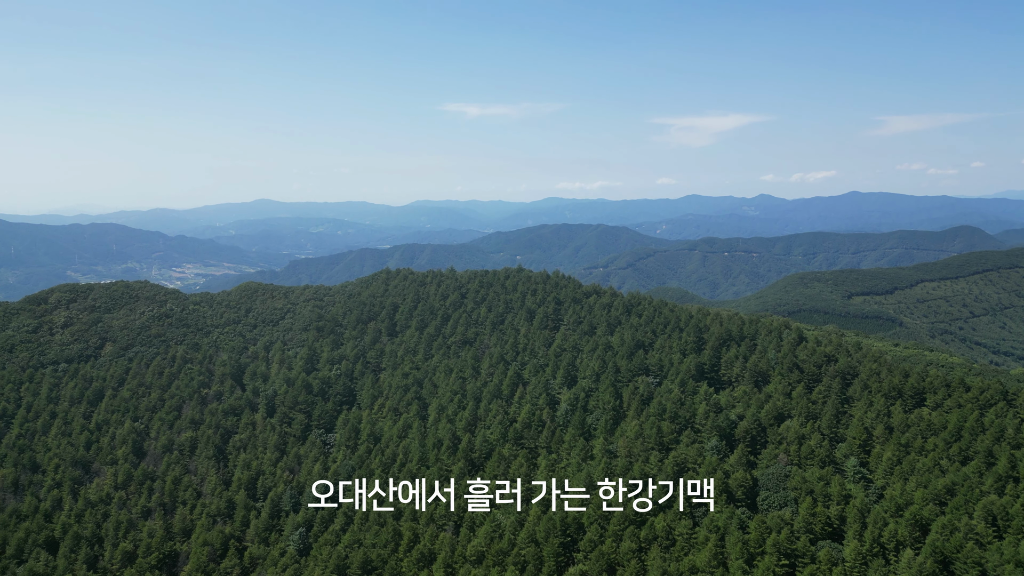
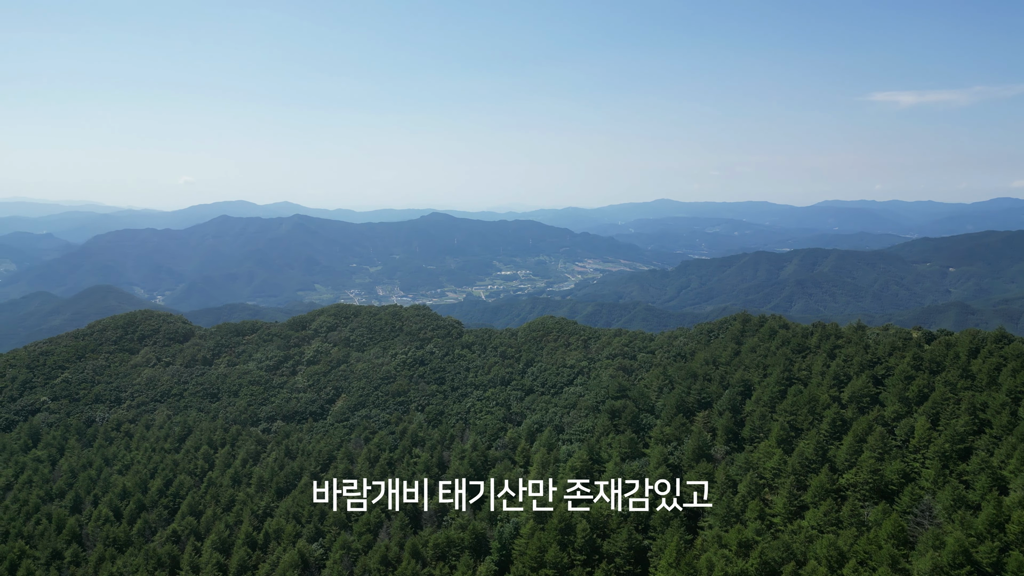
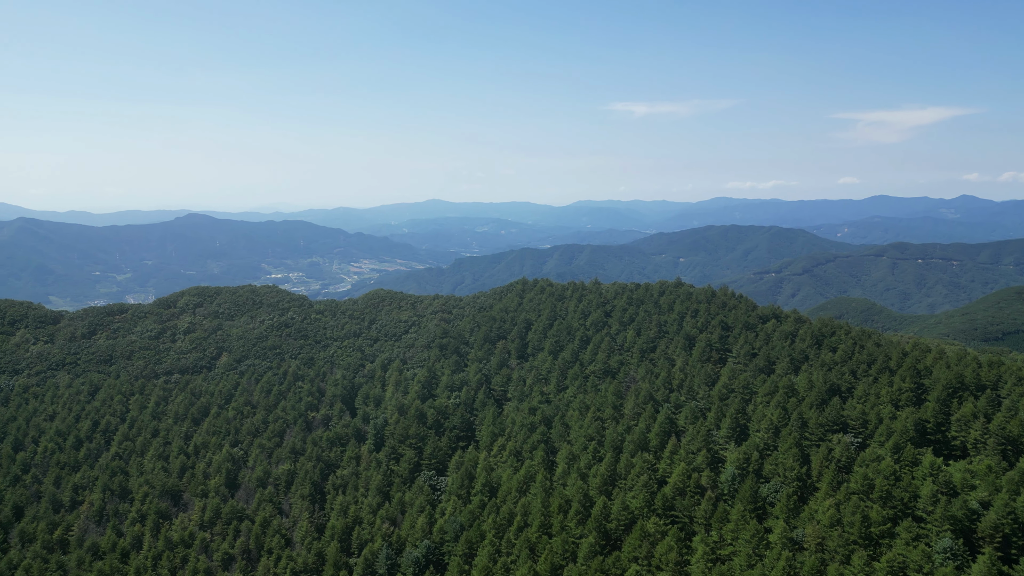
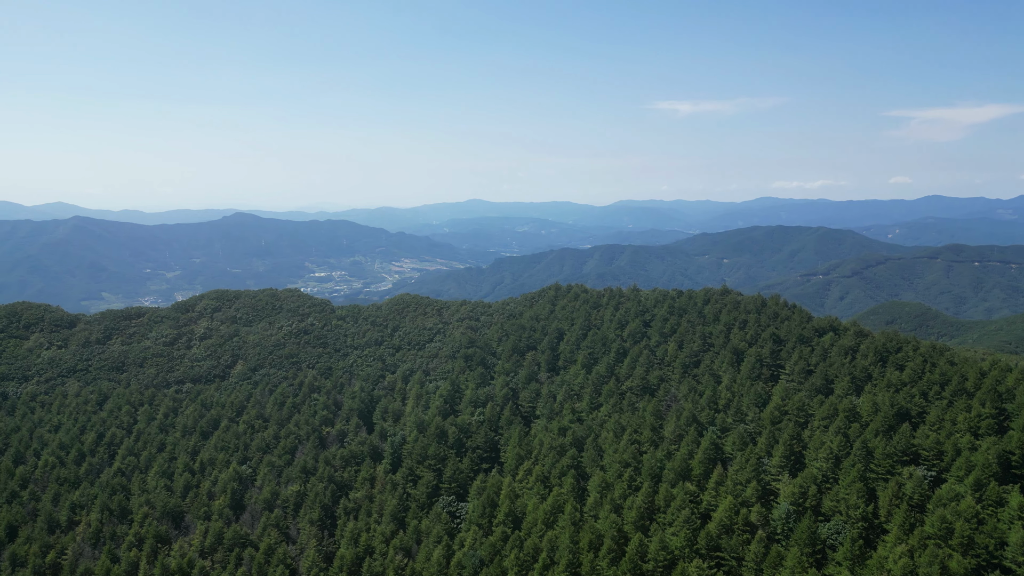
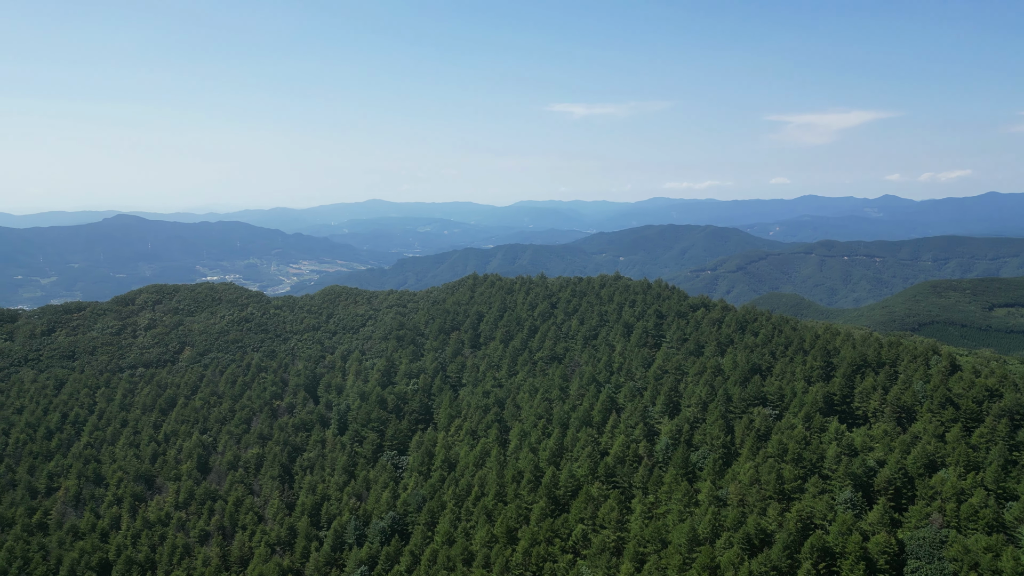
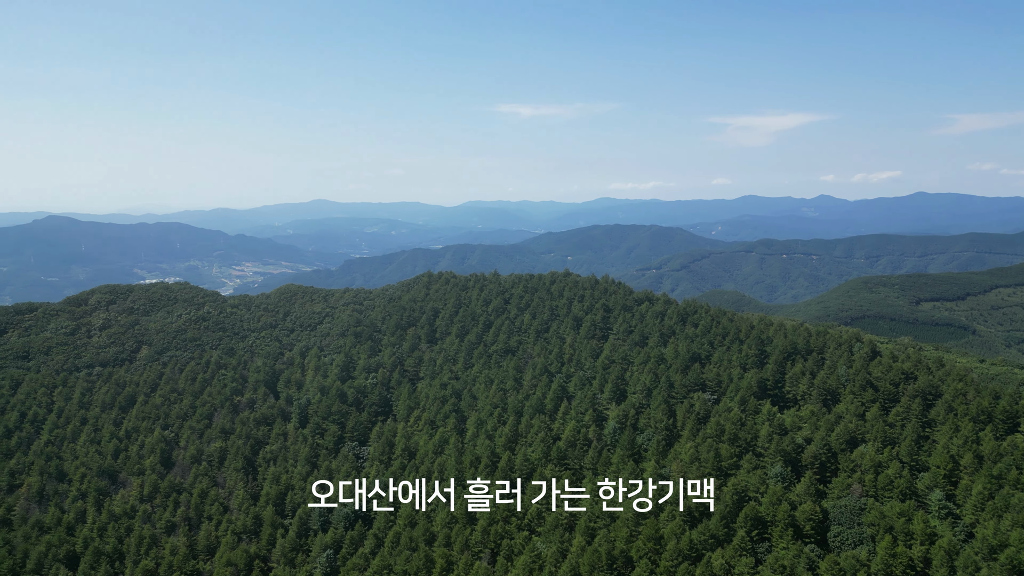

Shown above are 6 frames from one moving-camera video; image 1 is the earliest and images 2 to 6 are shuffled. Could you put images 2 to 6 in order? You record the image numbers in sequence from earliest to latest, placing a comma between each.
6, 5, 3, 4, 2
